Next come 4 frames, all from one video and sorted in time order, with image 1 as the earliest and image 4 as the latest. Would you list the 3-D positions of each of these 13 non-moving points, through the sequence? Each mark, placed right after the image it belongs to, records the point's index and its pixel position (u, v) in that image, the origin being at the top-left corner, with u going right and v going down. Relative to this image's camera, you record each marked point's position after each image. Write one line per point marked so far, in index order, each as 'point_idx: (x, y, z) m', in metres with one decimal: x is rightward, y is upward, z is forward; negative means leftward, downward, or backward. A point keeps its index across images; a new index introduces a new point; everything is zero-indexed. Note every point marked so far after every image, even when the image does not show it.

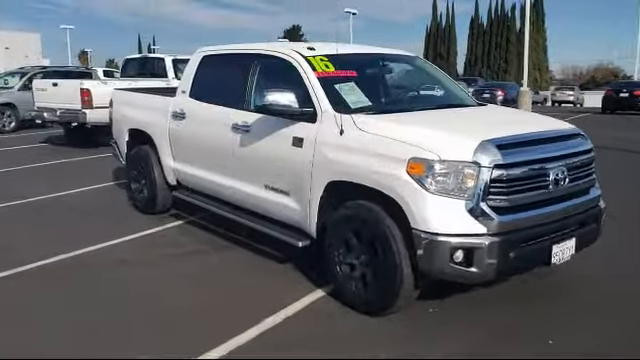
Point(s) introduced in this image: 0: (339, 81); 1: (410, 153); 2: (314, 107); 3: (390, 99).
0: (+0.2, +0.8, +4.7) m
1: (+0.6, +0.2, +3.8) m
2: (0.0, +0.6, +4.6) m
3: (+0.6, +0.7, +4.9) m
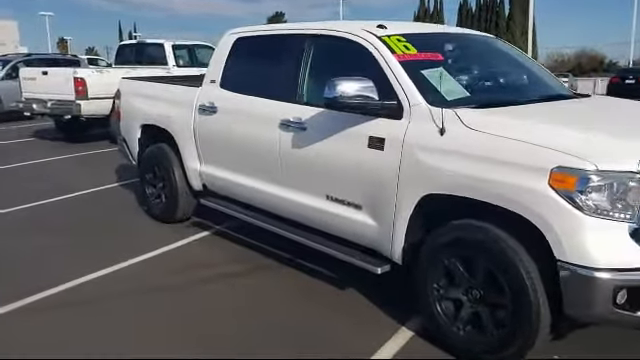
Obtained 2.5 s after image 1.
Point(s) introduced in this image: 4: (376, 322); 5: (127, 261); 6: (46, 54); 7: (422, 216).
0: (+0.7, +0.7, +3.8) m
1: (+1.2, +0.1, +2.9) m
2: (+0.5, +0.5, +3.6) m
3: (+1.1, +0.6, +3.9) m
4: (+0.4, -0.9, +3.8) m
5: (-1.7, -0.7, +5.1) m
6: (-7.7, +3.5, +16.4) m
7: (+0.6, -0.2, +3.6) m
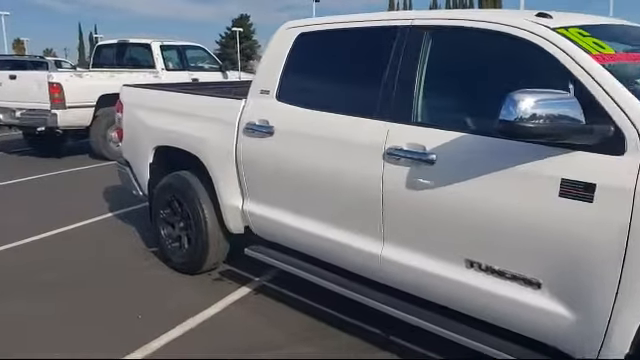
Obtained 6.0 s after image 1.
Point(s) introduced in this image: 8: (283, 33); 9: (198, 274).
0: (+1.4, +0.5, +2.5) m
1: (+1.9, -0.2, +1.7) m
2: (+1.2, +0.2, +2.4) m
3: (+1.8, +0.3, +2.7) m
4: (+1.1, -1.2, +2.5) m
5: (-1.1, -1.0, +3.7) m
6: (-7.8, +3.1, +14.6) m
7: (+1.3, -0.5, +2.3) m
8: (-0.3, +1.0, +4.0) m
9: (-1.0, -0.8, +4.7) m
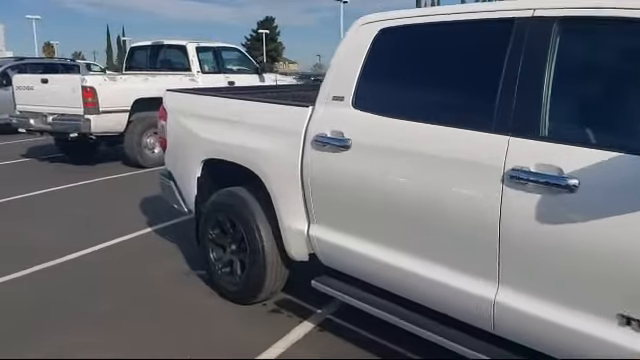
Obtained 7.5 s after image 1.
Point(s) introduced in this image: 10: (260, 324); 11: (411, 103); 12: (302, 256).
0: (+1.8, +0.3, +1.9) m
1: (+2.3, -0.3, +1.0) m
2: (+1.6, +0.1, +1.7) m
3: (+2.2, +0.2, +2.0) m
4: (+1.5, -1.3, +1.9) m
5: (-0.6, -1.1, +3.1) m
6: (-6.9, +3.0, +14.3) m
7: (+1.7, -0.6, +1.6) m
8: (+0.2, +0.9, +3.4) m
9: (-0.5, -0.9, +4.1) m
10: (-0.4, -1.0, +3.8) m
11: (+0.5, +0.4, +2.9) m
12: (-0.1, -0.5, +3.7) m
